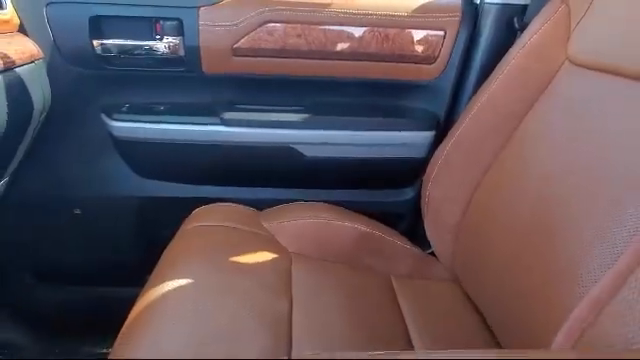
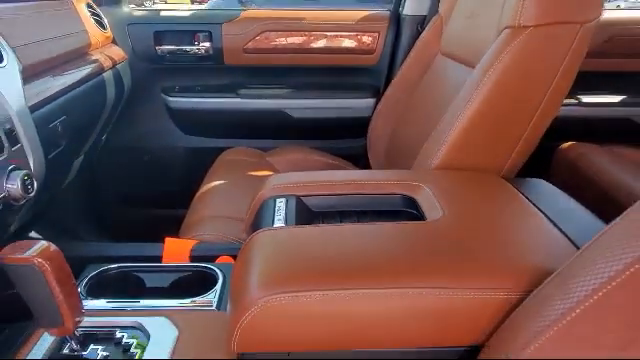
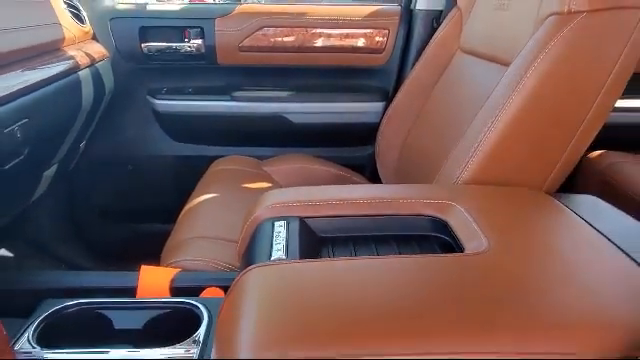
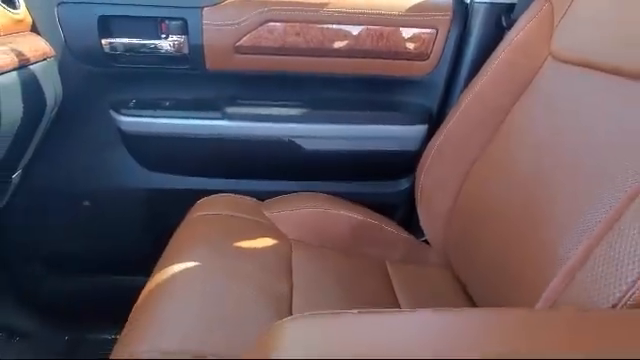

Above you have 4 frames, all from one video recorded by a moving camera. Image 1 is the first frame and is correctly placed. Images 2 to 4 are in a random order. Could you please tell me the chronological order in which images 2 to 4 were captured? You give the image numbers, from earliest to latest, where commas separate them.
4, 3, 2
